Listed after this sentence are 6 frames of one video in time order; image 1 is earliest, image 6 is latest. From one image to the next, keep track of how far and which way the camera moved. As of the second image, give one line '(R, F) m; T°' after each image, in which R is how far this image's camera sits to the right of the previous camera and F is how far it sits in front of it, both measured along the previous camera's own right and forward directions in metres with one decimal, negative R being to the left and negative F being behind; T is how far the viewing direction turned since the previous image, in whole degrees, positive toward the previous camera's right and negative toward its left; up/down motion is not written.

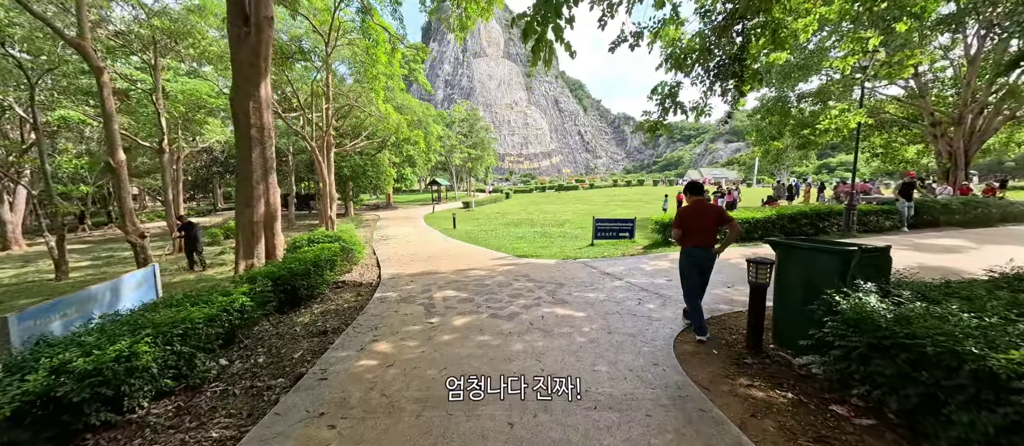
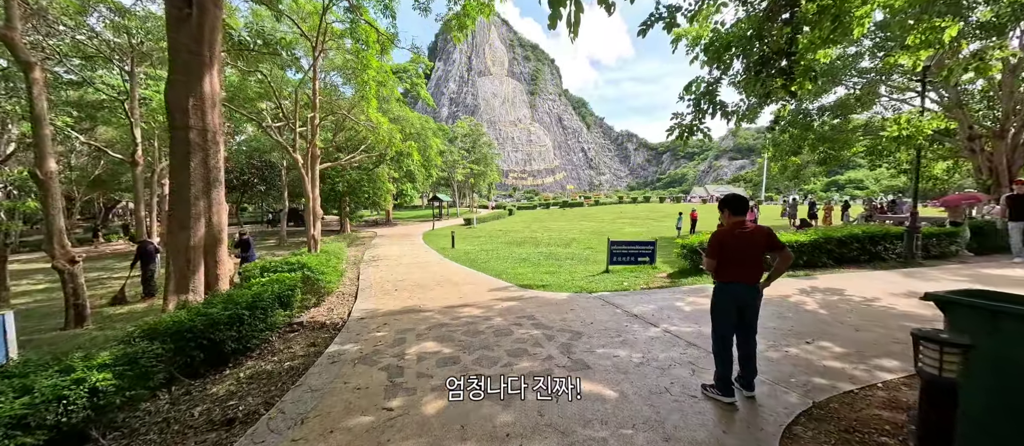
(0.0, +1.3) m; 0°
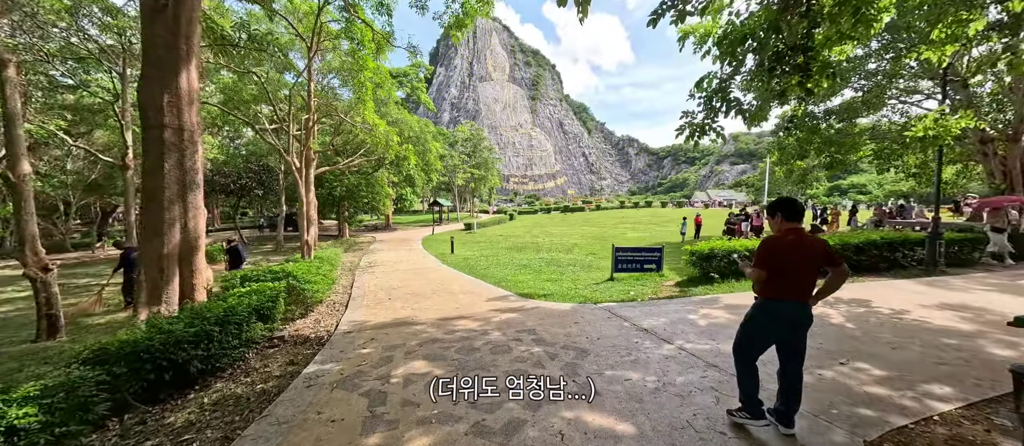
(0.0, +0.4) m; 0°
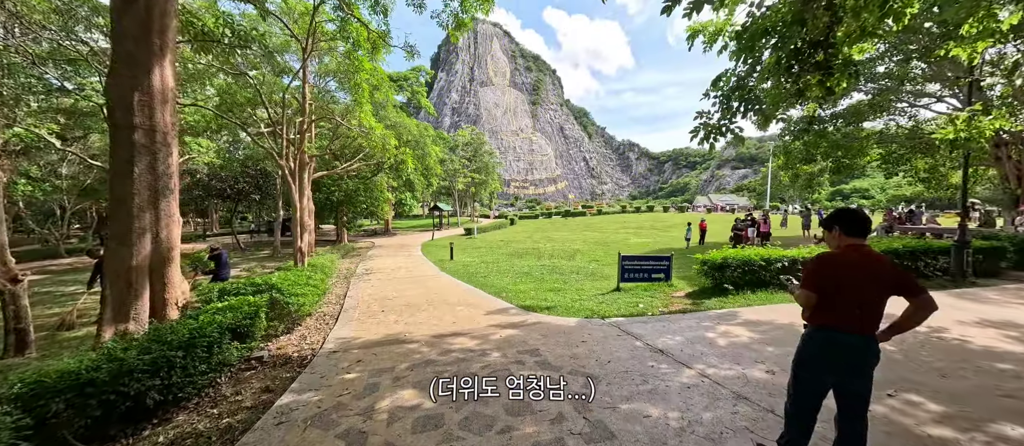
(0.0, +0.4) m; 0°
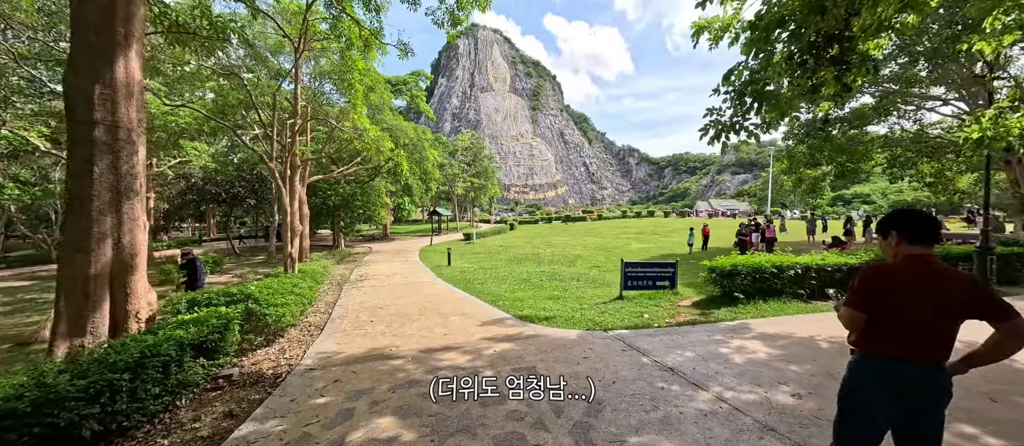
(+0.1, +0.4) m; 0°
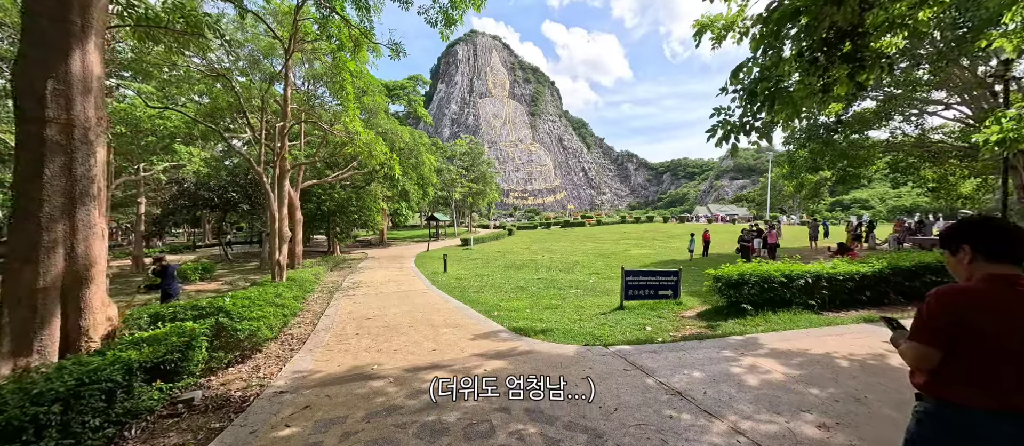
(+0.1, +0.3) m; 0°
